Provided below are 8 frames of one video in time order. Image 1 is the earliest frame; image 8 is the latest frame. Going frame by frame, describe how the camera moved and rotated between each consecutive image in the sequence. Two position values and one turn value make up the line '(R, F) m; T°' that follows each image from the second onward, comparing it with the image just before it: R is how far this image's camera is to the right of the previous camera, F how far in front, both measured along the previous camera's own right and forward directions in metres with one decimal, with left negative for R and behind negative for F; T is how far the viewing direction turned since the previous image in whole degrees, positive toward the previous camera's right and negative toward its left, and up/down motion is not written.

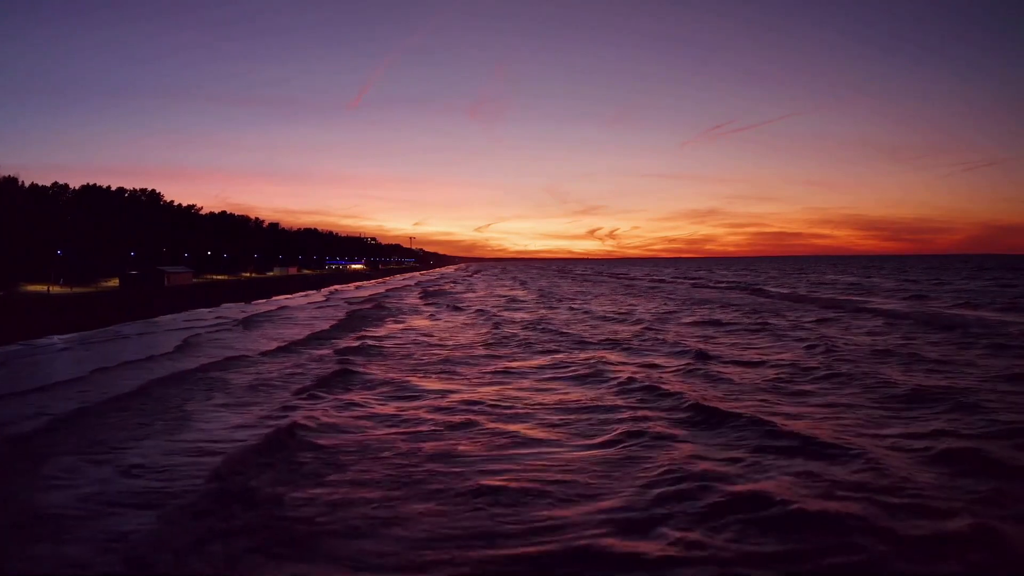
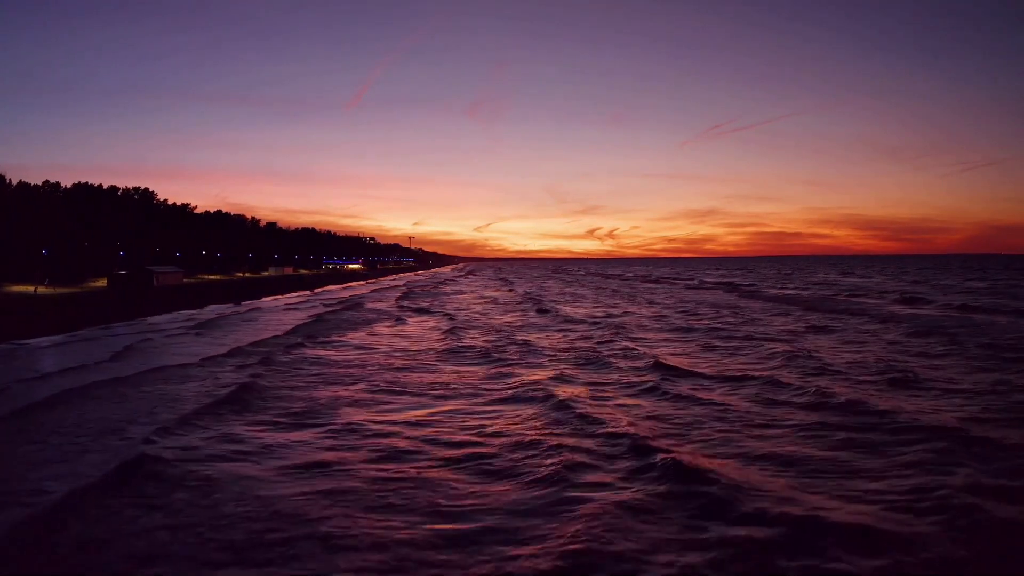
(+1.0, +1.9) m; 0°
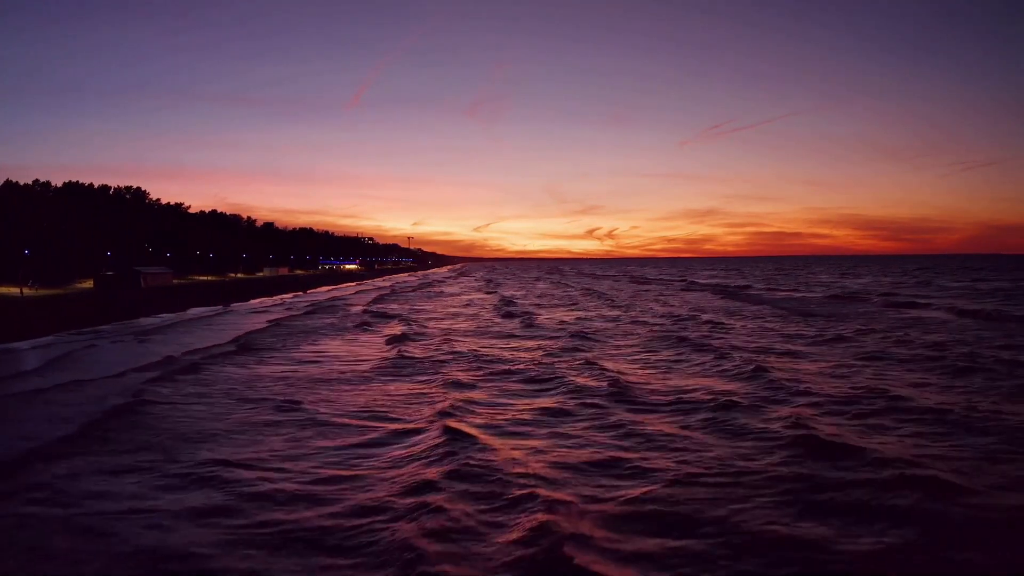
(+1.2, +1.9) m; 0°
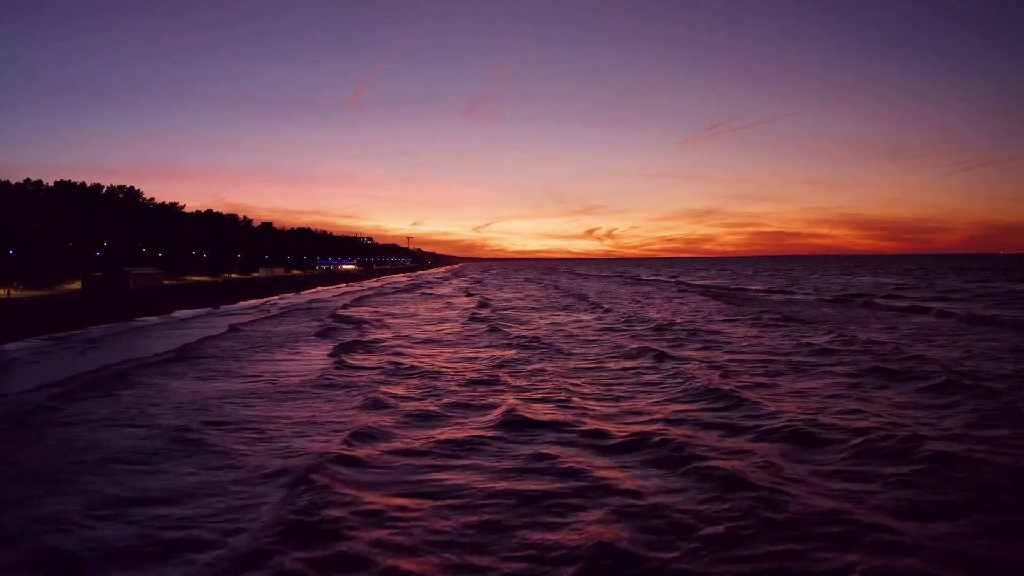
(+1.1, +1.5) m; 0°
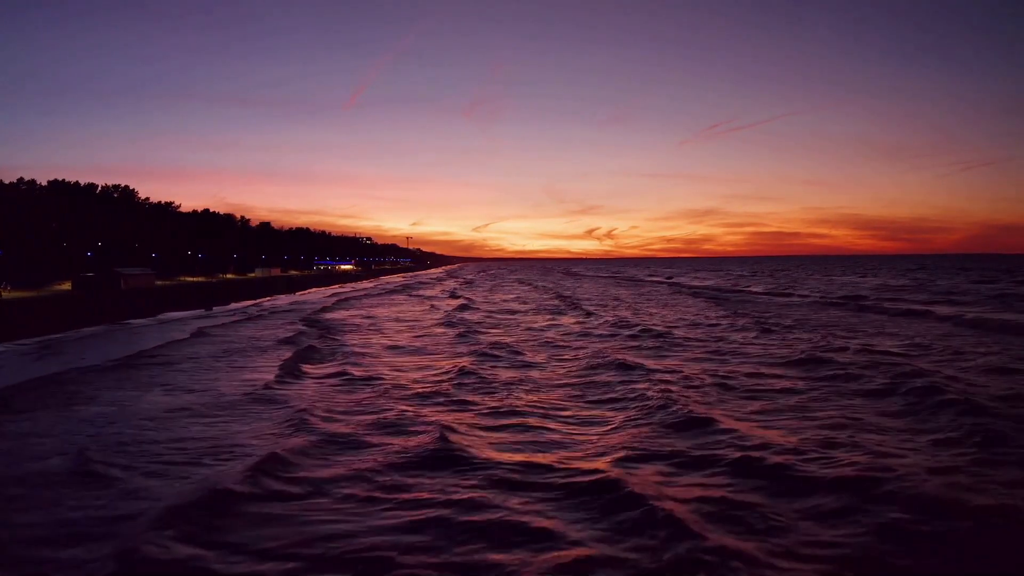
(+0.8, +1.3) m; 0°
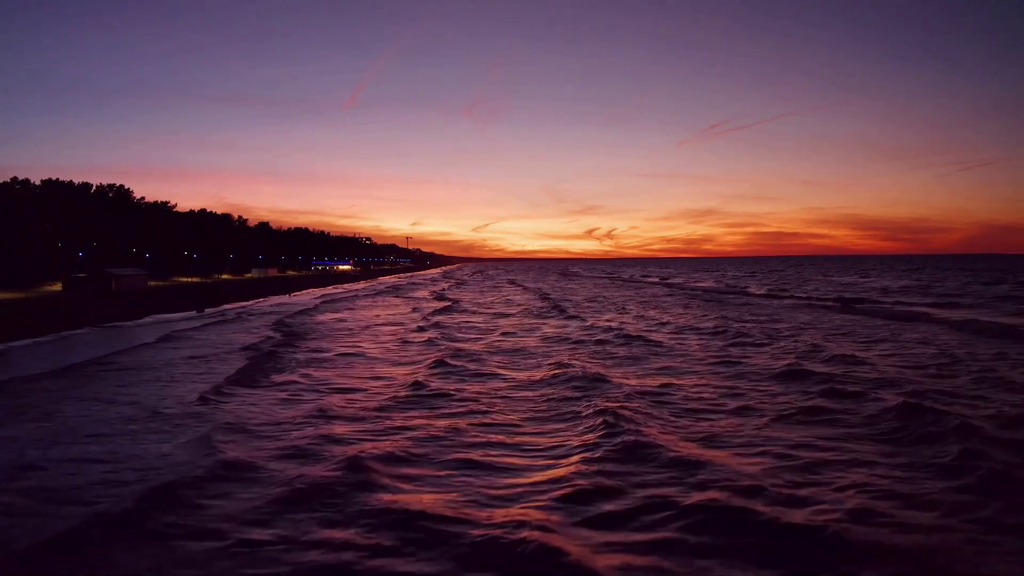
(+0.7, +1.3) m; 0°
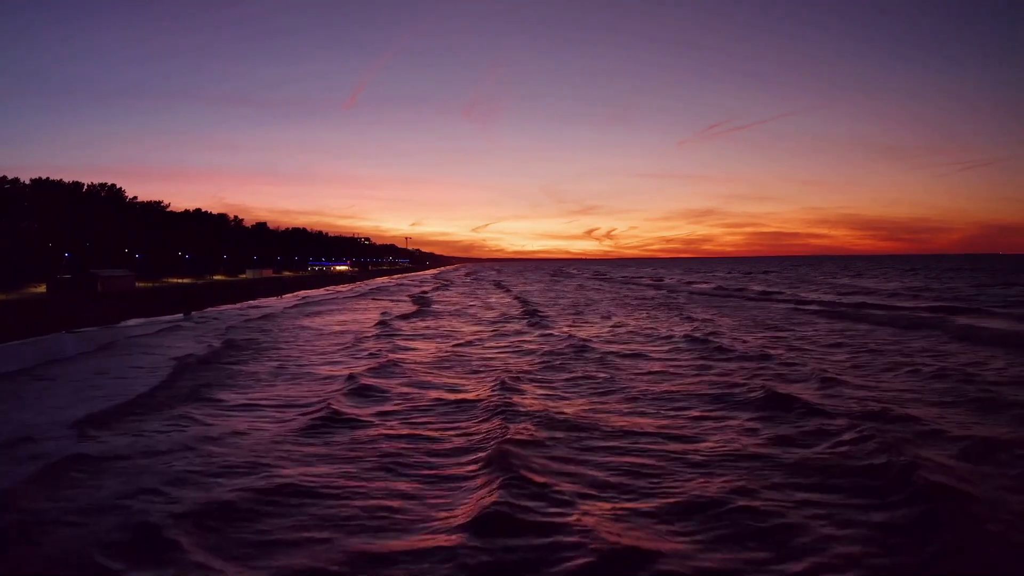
(+1.2, +2.1) m; 0°
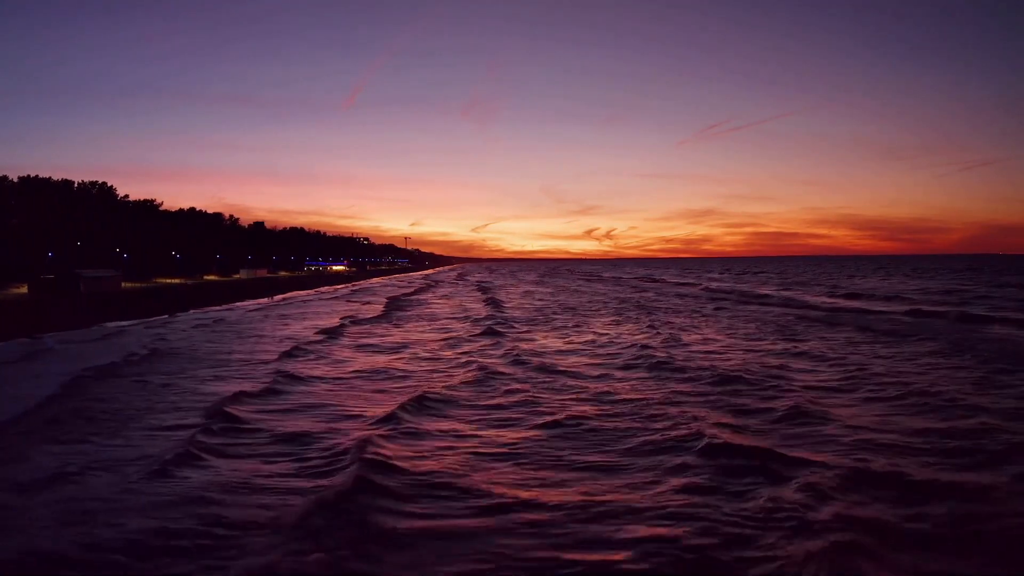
(+1.2, +2.5) m; 0°
